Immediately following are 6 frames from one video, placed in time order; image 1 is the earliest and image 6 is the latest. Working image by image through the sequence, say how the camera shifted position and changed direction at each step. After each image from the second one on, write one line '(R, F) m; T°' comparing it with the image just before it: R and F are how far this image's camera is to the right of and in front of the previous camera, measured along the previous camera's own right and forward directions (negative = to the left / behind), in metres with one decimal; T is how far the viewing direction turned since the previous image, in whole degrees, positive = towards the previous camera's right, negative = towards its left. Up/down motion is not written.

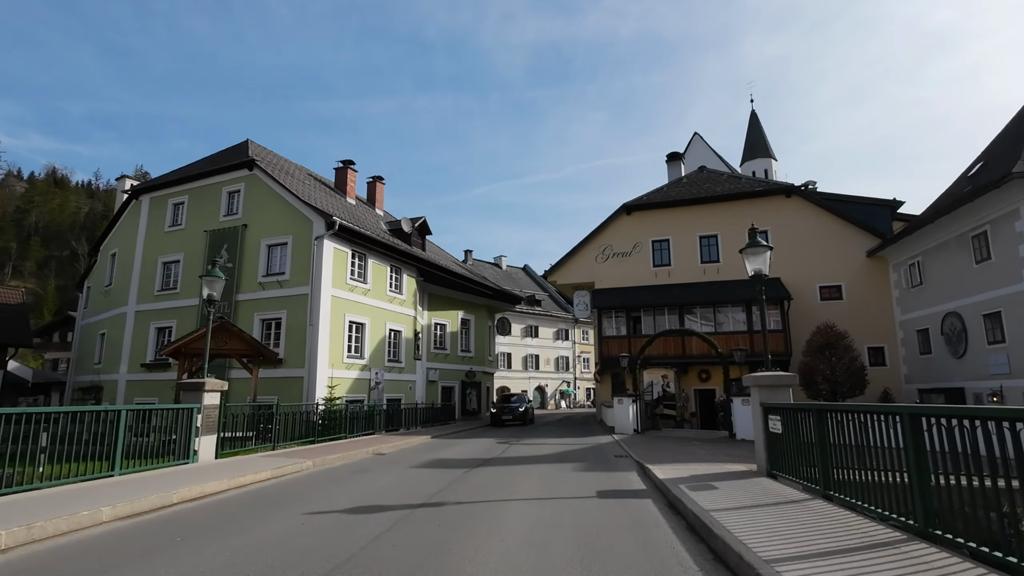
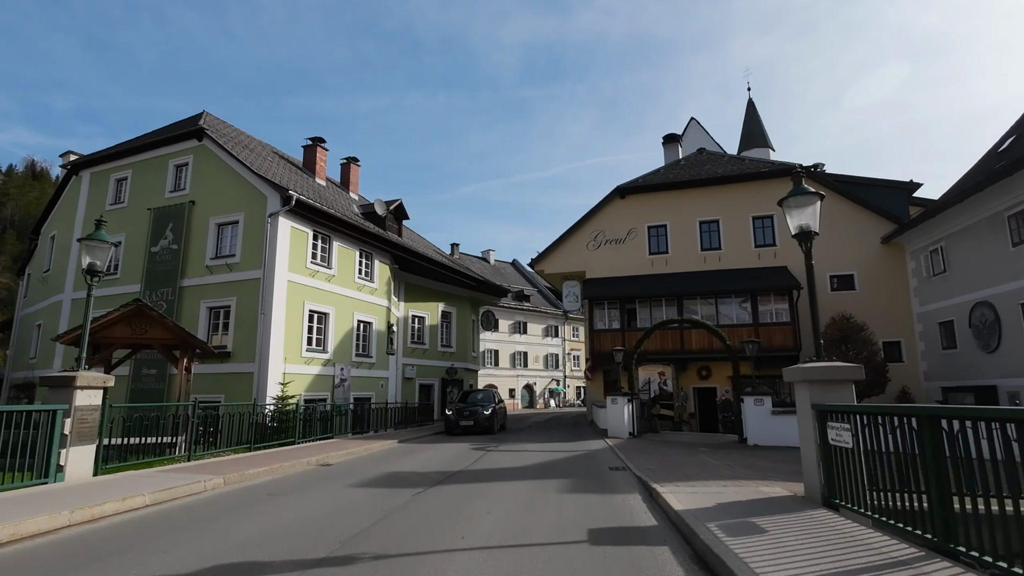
(+0.4, +2.3) m; +1°
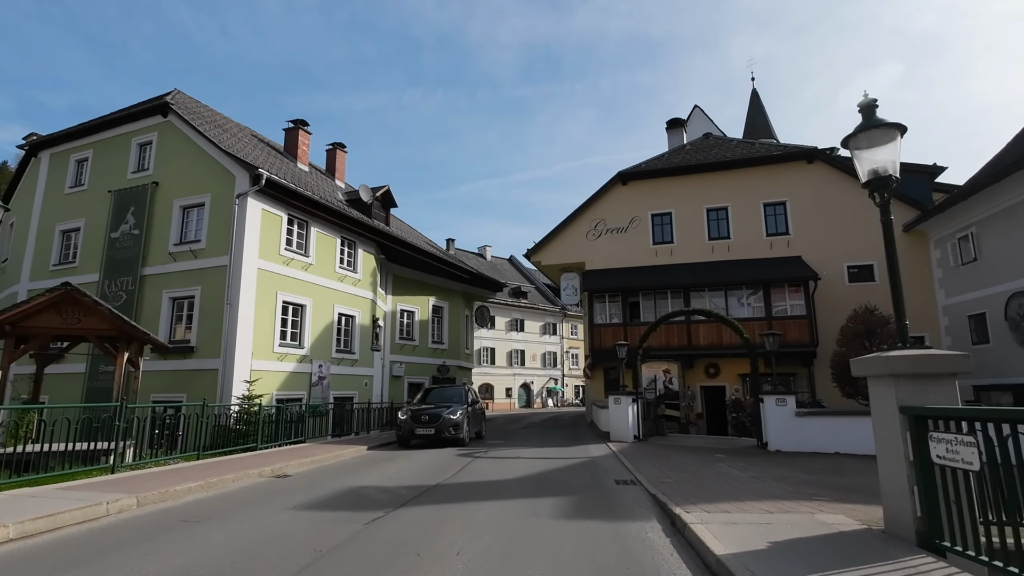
(+0.2, +1.7) m; 0°
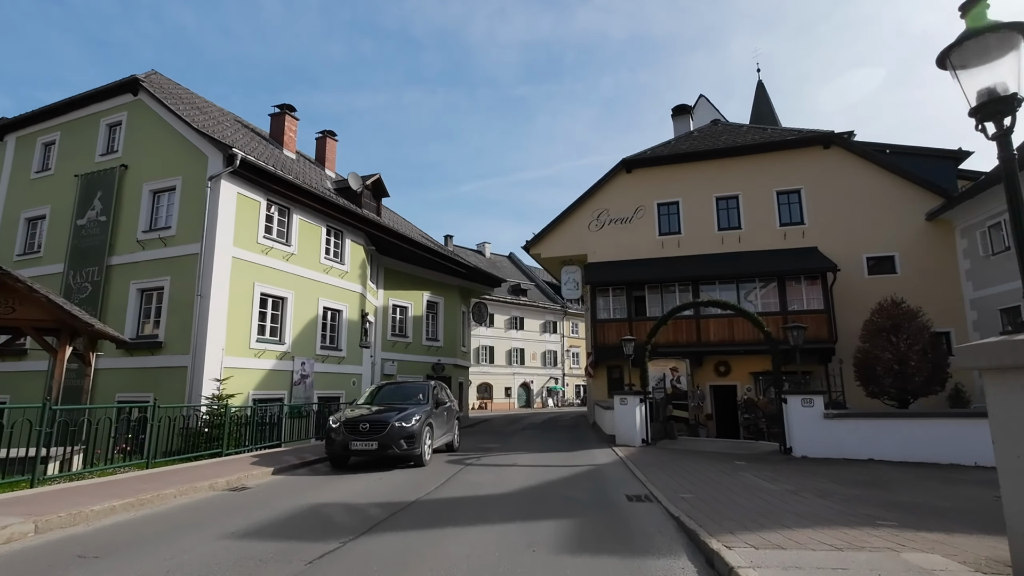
(+0.1, +1.3) m; 0°
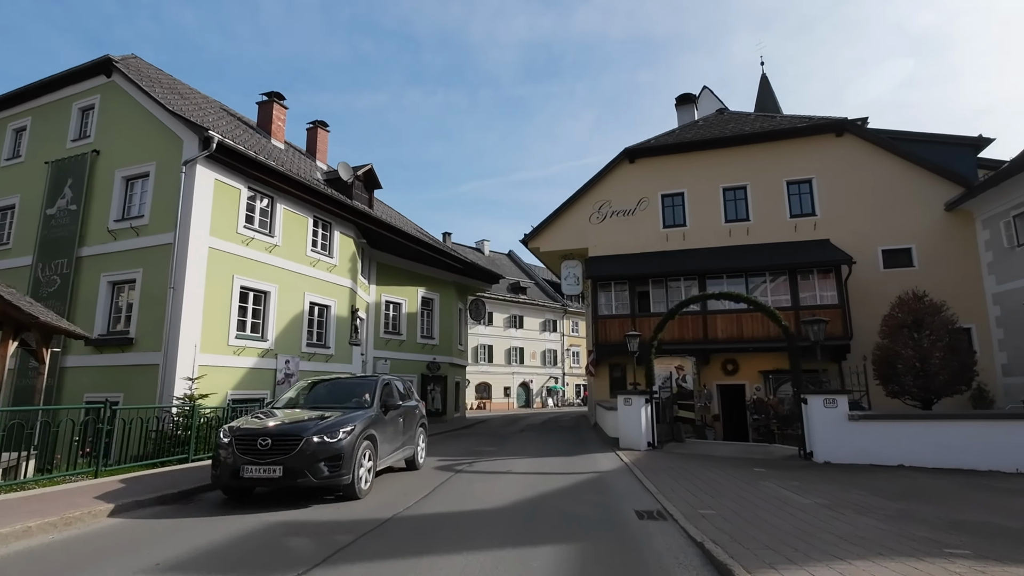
(+0.1, +1.0) m; 0°
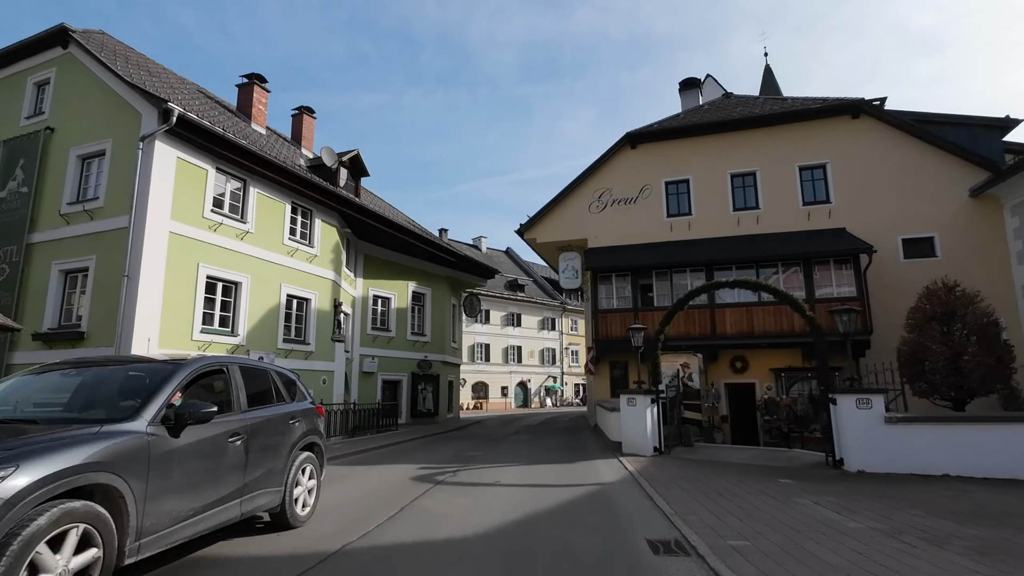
(+0.2, +1.3) m; 0°
